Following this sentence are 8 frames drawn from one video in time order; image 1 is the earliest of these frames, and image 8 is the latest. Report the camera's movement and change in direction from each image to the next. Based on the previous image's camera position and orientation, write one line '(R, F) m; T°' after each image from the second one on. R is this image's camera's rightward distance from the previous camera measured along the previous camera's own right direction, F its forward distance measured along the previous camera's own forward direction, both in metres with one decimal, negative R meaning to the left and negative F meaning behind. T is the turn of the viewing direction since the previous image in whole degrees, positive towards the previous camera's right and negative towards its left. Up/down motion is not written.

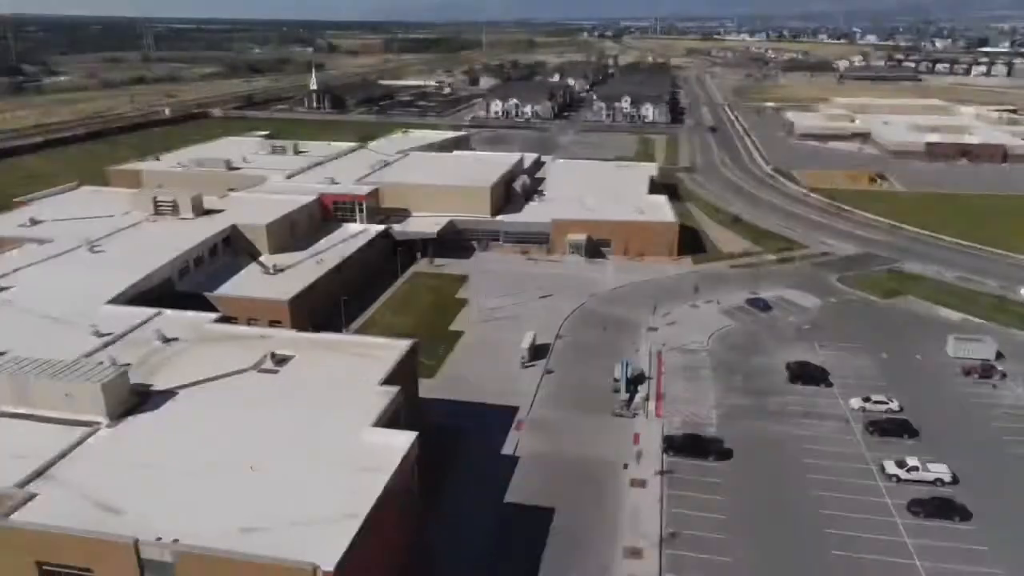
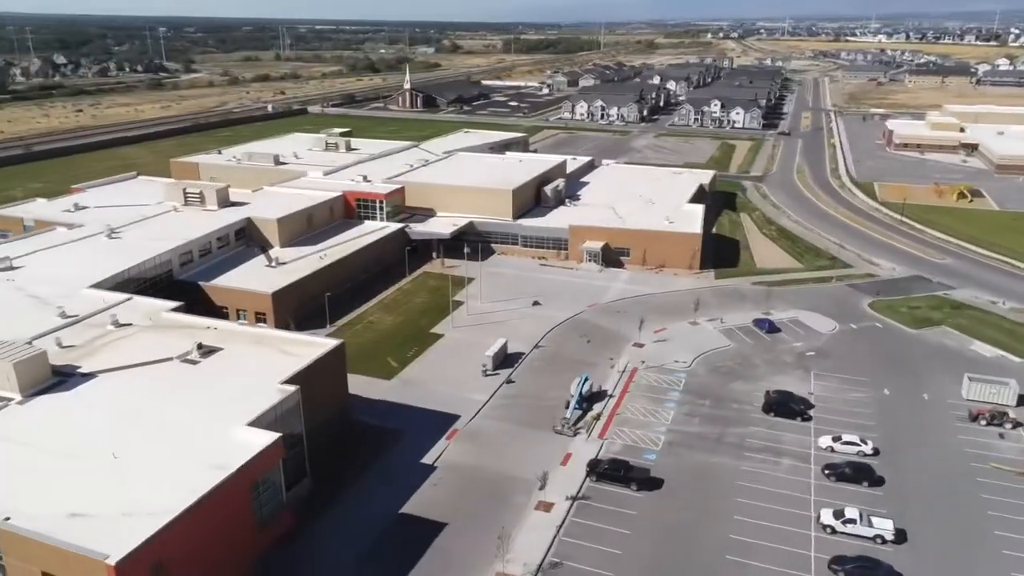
(+8.7, +1.7) m; -9°
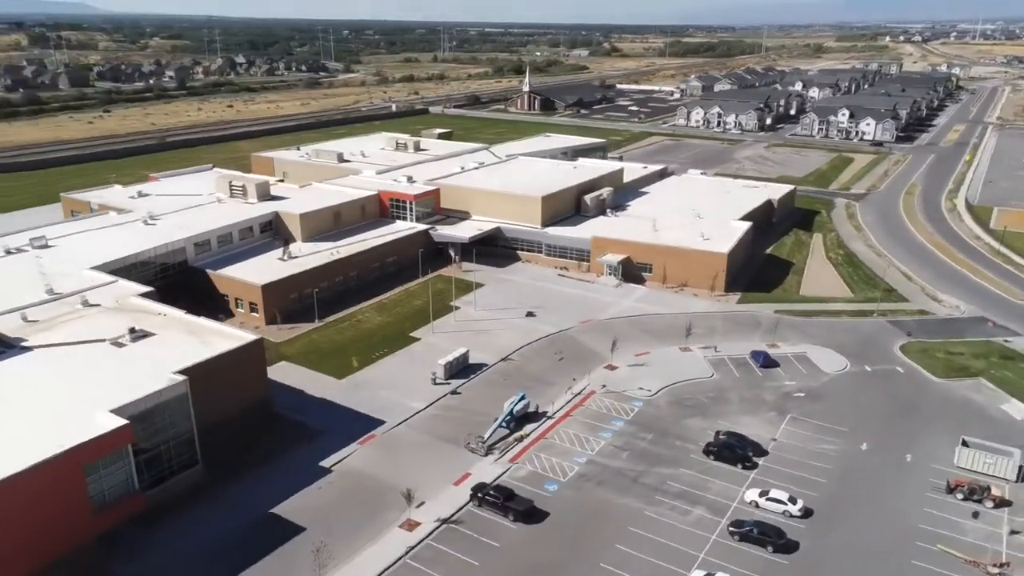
(+11.1, +2.4) m; -12°
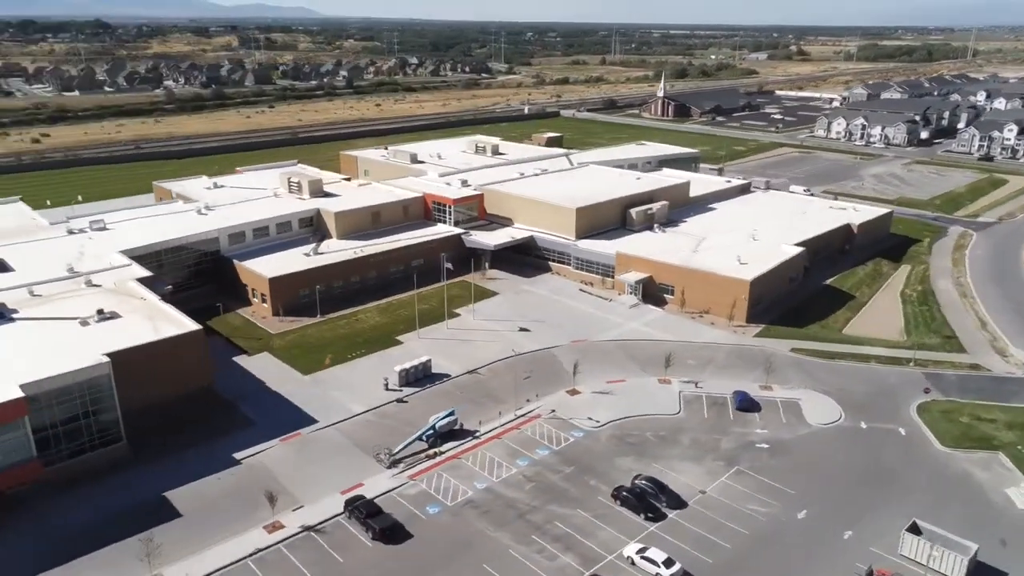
(+11.7, +2.5) m; -13°
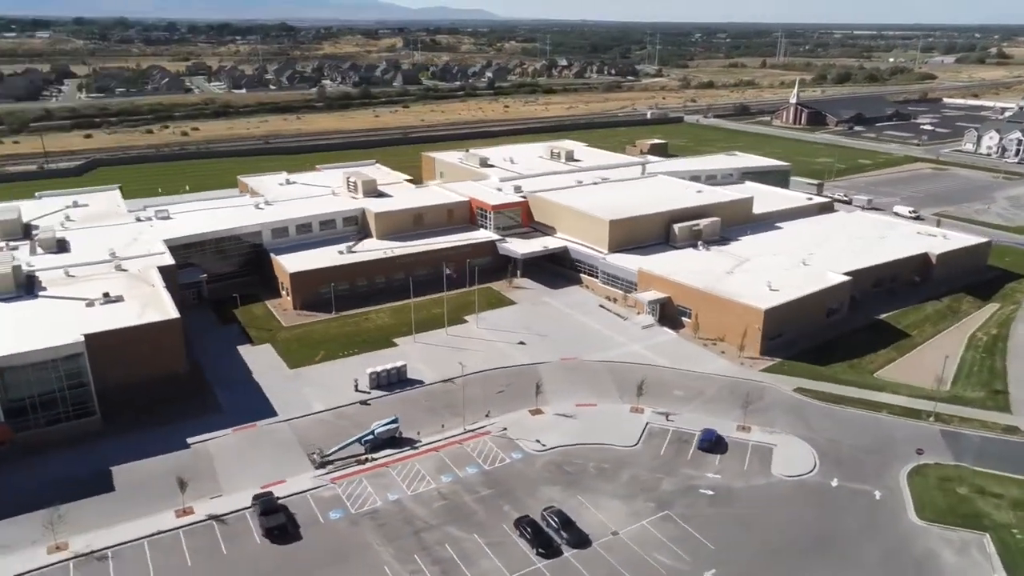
(+10.2, +1.9) m; -12°
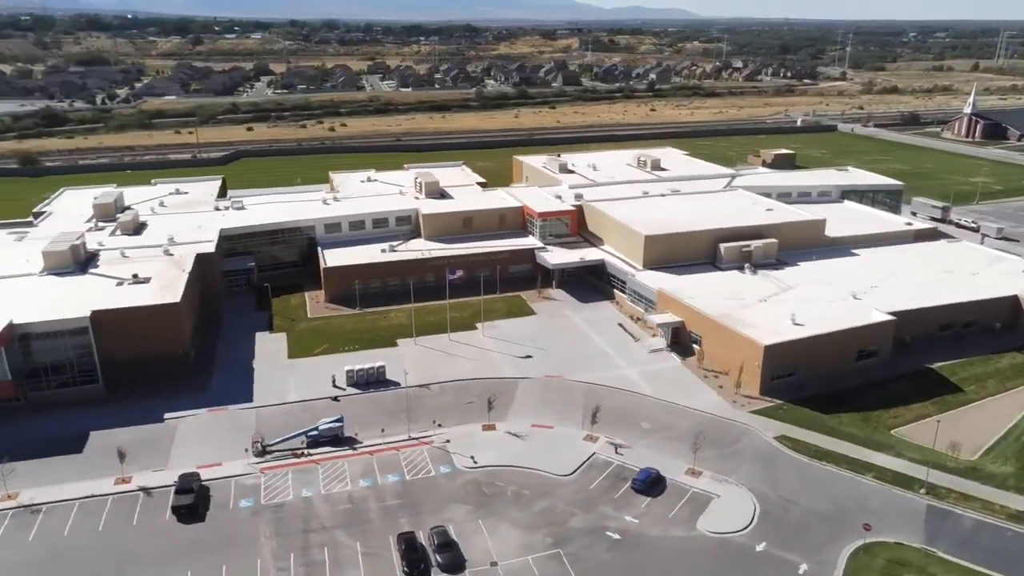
(+11.4, +2.1) m; -13°
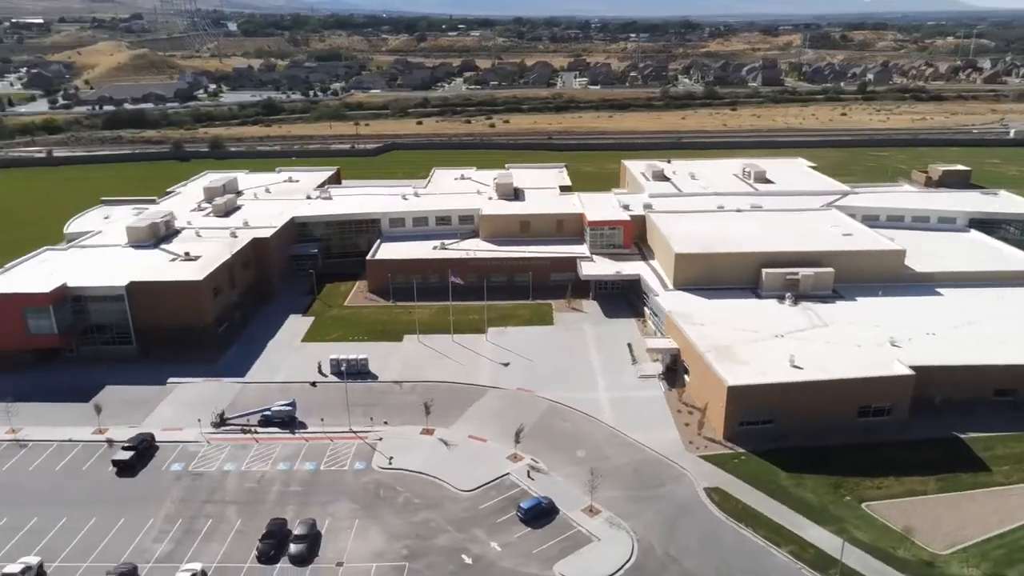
(+13.8, +2.5) m; -16°
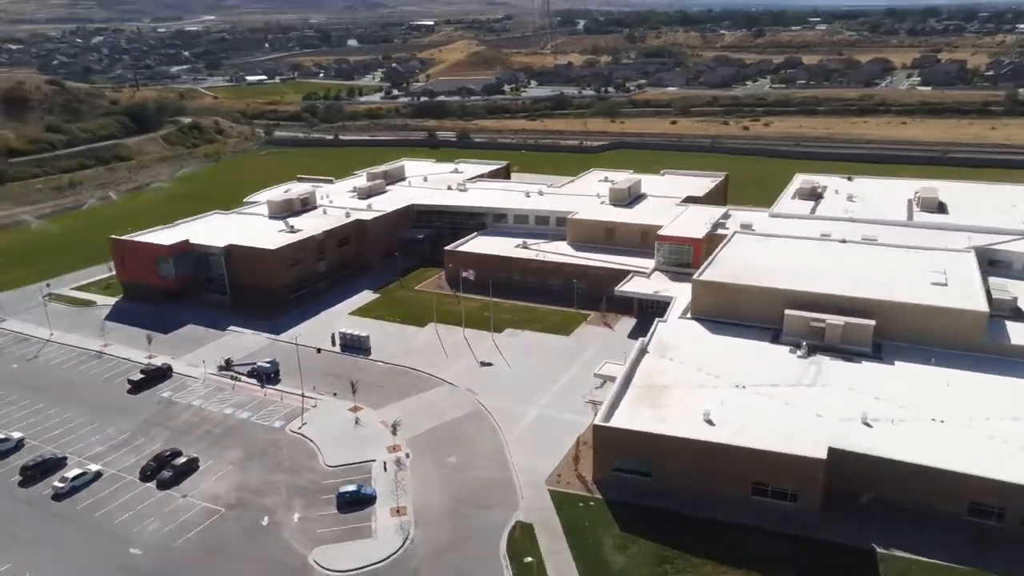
(+21.8, +4.7) m; -25°
